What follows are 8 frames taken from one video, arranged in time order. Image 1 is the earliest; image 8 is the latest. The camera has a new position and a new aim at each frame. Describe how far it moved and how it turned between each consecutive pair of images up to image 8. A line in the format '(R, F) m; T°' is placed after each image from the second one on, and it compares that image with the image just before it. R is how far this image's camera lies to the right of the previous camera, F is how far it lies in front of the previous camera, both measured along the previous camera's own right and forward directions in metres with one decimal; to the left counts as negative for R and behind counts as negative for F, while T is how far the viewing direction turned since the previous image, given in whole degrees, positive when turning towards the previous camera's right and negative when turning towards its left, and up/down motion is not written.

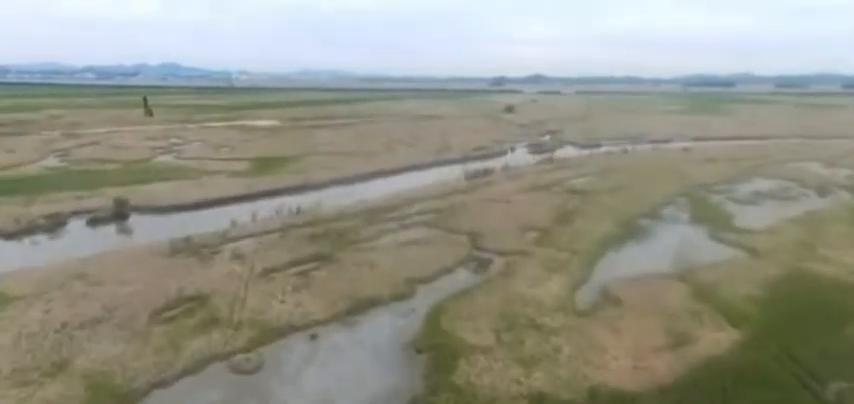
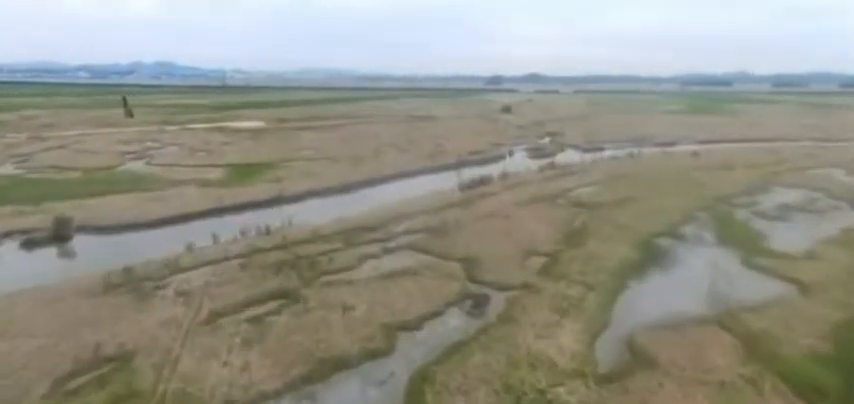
(+0.4, +3.5) m; 0°
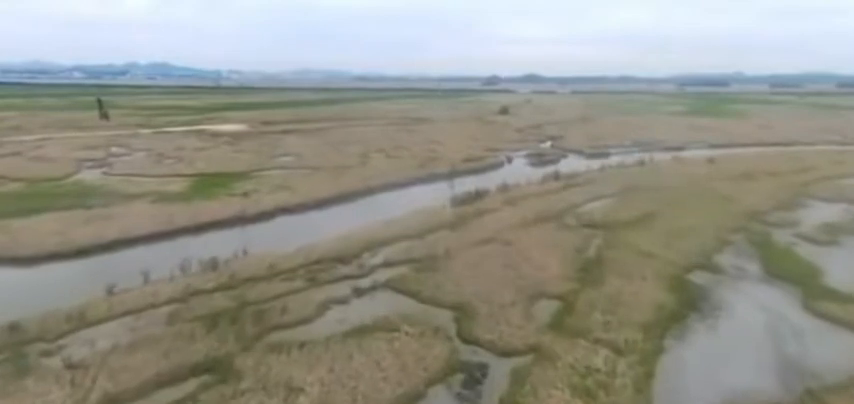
(+0.5, +4.3) m; 0°
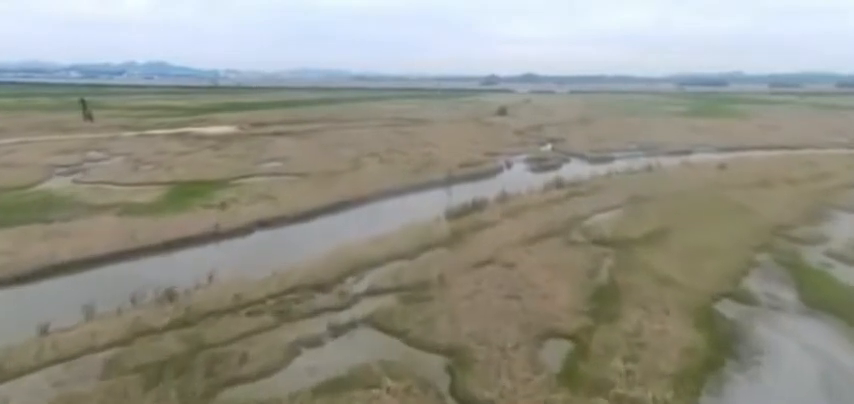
(+0.3, +2.5) m; 0°
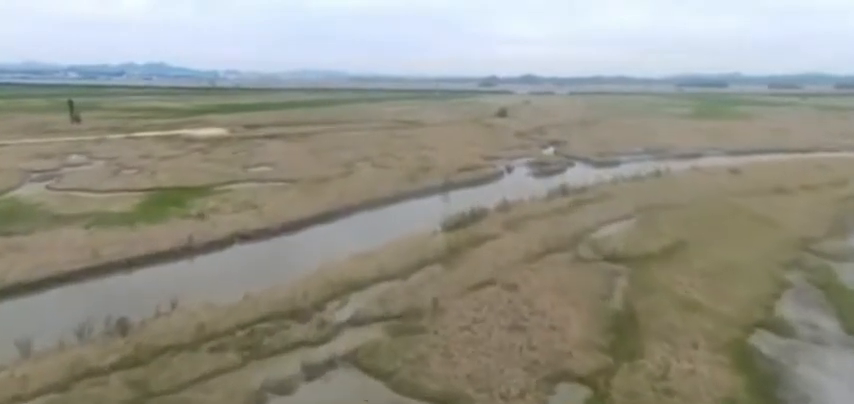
(+0.2, +2.1) m; 0°
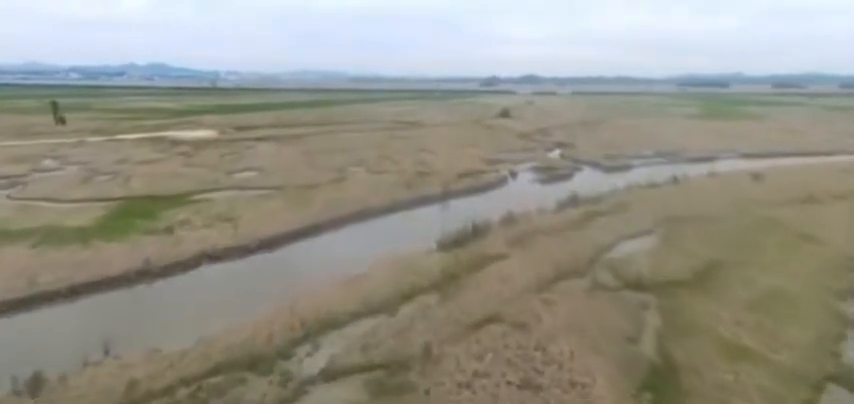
(+0.3, +3.0) m; 0°
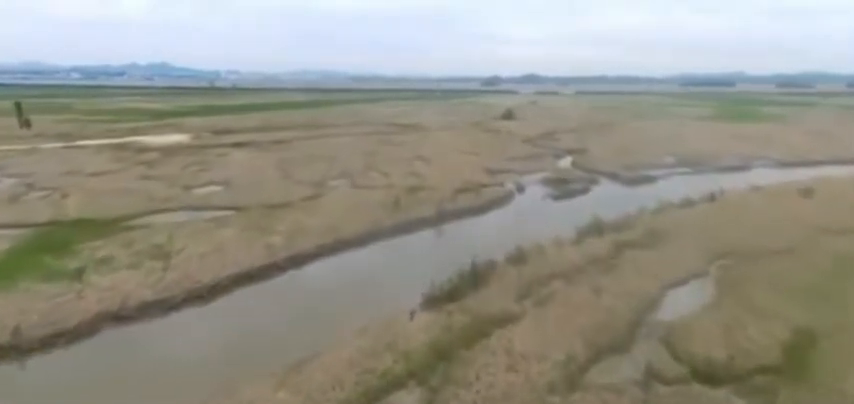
(+0.6, +5.5) m; 0°
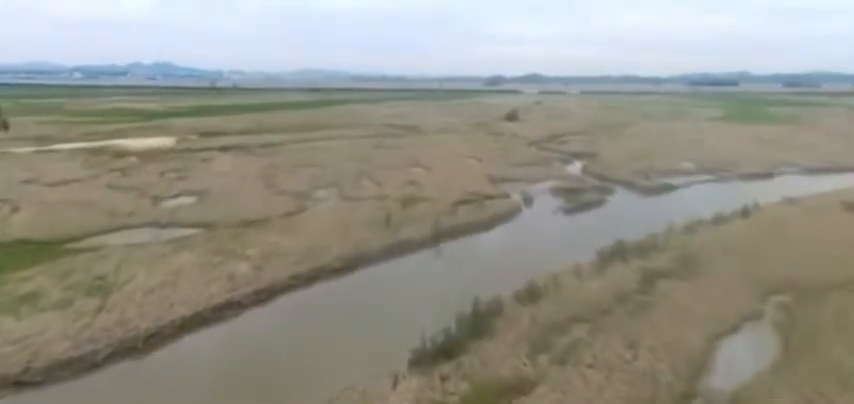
(+0.3, +3.4) m; 0°
